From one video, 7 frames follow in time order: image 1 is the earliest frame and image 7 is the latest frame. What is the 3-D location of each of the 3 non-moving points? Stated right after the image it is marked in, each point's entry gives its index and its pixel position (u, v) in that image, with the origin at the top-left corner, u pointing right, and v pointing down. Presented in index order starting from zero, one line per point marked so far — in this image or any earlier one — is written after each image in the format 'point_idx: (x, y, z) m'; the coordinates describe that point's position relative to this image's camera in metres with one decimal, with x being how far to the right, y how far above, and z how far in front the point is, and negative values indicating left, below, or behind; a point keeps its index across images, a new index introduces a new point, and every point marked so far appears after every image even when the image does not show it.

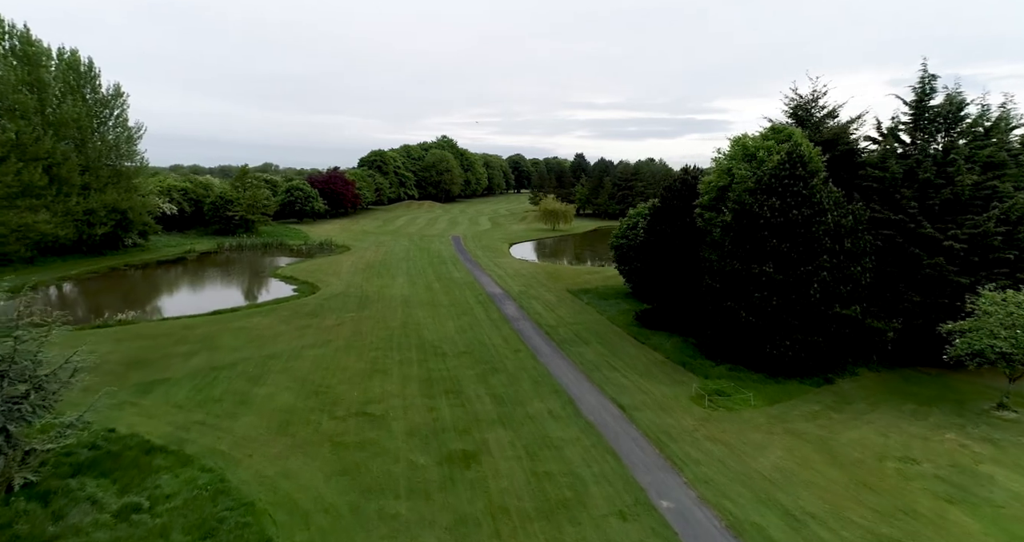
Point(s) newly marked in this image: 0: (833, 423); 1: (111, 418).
0: (+8.7, -4.2, +17.2) m
1: (-10.9, -4.0, +17.3) m
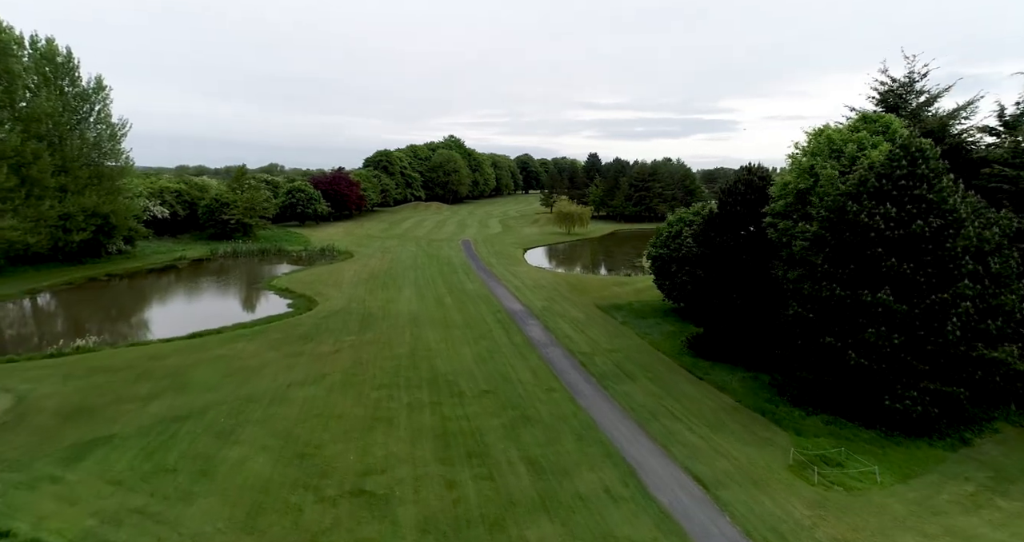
0: (+9.7, -4.9, +12.5) m
1: (-10.0, -4.7, +12.8) m
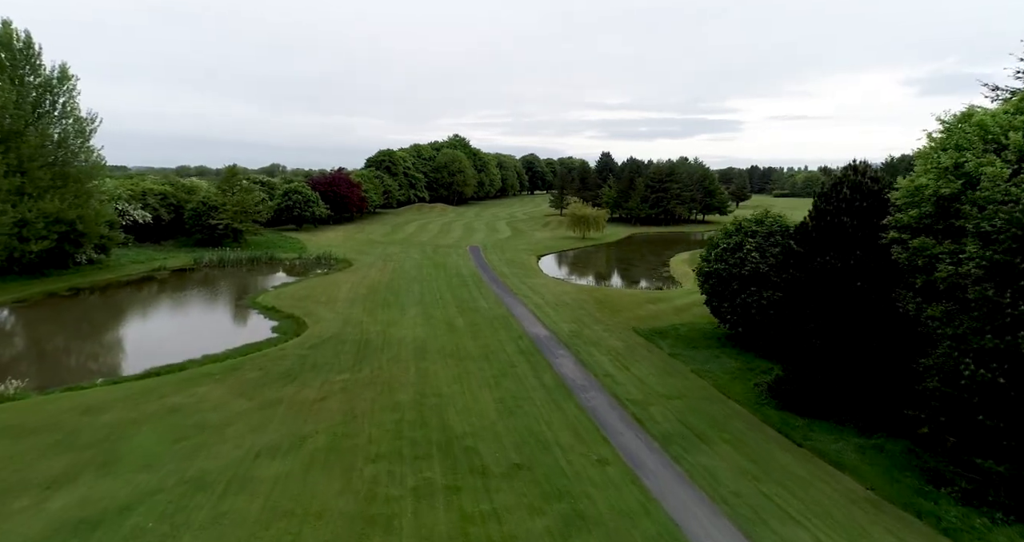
0: (+10.7, -5.7, +7.0) m
1: (-9.0, -5.6, +7.4) m
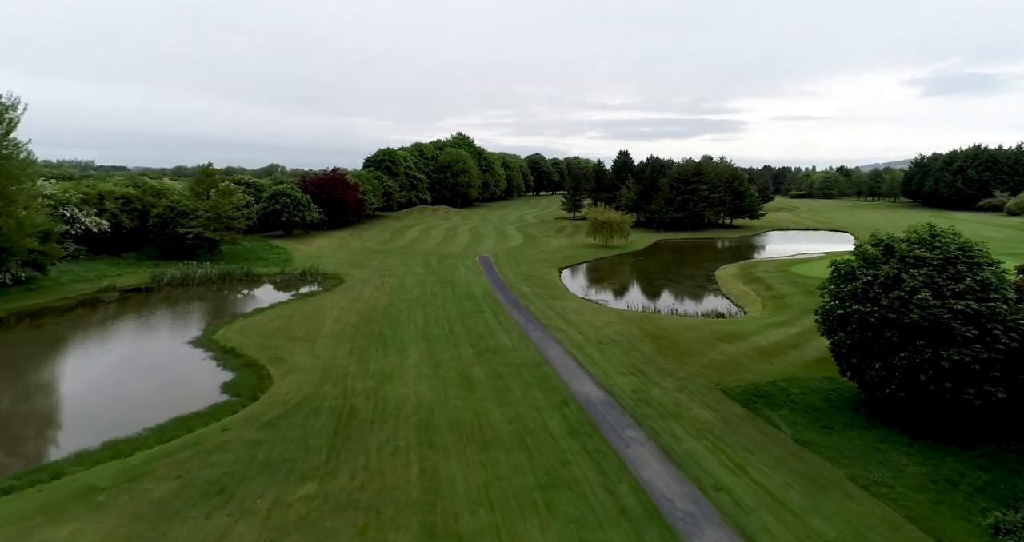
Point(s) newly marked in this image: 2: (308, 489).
0: (+12.1, -7.0, -1.7) m
1: (-7.6, -6.8, -1.3) m
2: (-5.0, -5.2, +15.3) m
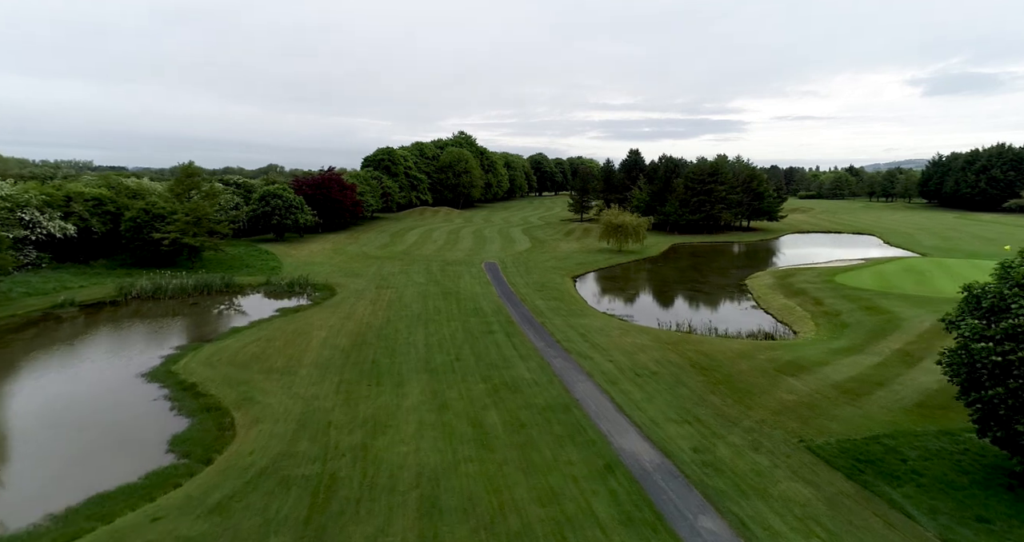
0: (+12.8, -7.6, -6.7) m
1: (-6.9, -7.5, -6.2) m
2: (-4.2, -5.9, +10.3) m
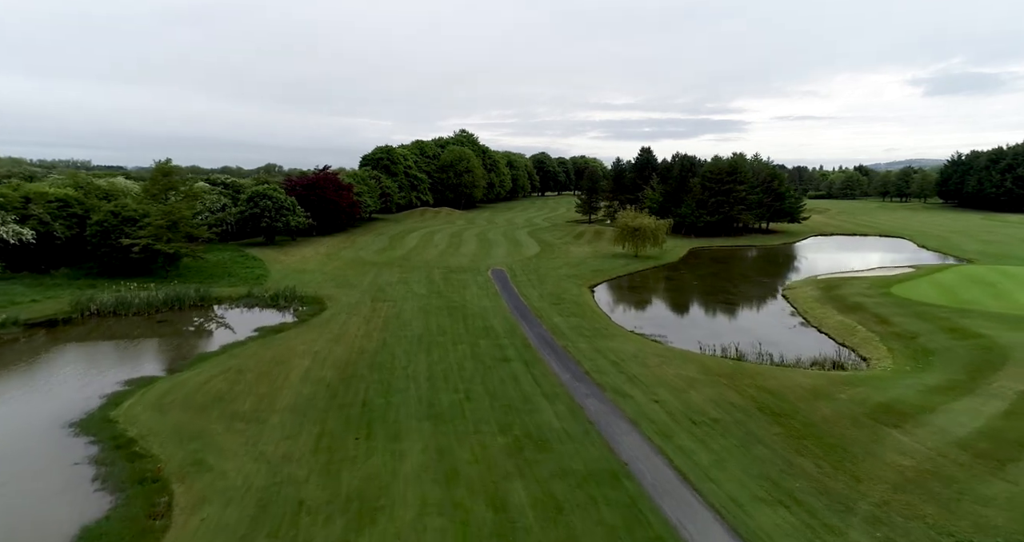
0: (+13.6, -8.3, -11.8) m
1: (-6.1, -8.2, -11.3) m
2: (-3.5, -6.6, +5.2) m
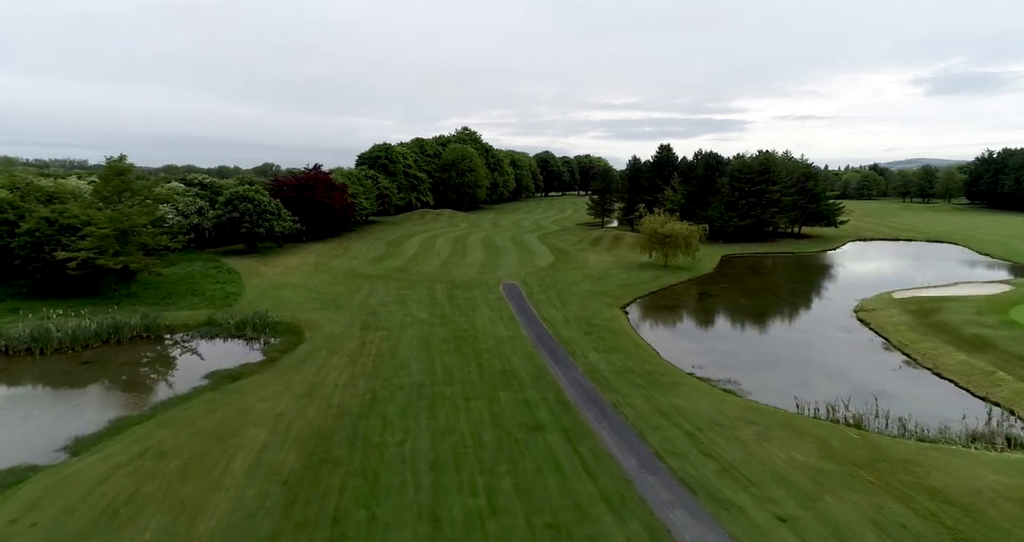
0: (+14.7, -9.4, -19.4) m
1: (-5.0, -9.3, -19.0) m
2: (-2.3, -7.7, -2.4) m
